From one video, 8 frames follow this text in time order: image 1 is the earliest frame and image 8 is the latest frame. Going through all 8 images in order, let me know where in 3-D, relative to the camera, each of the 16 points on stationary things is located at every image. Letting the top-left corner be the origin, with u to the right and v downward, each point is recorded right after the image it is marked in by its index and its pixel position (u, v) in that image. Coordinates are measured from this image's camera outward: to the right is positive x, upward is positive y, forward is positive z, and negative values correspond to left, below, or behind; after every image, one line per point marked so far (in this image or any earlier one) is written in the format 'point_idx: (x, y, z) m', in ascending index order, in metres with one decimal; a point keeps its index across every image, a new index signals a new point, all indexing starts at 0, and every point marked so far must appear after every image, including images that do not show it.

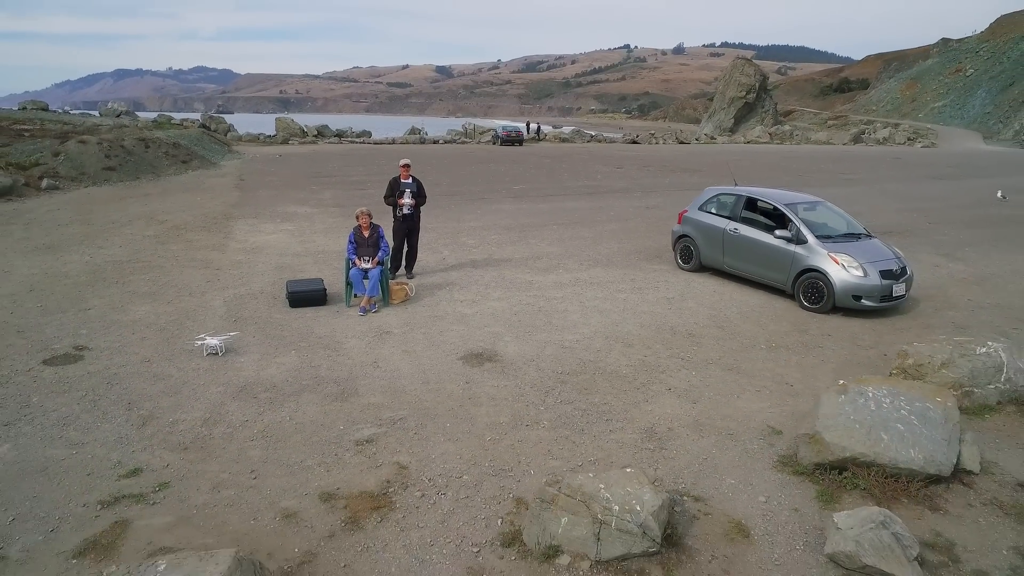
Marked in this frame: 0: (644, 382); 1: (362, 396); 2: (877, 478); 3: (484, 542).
0: (+1.2, -0.8, +5.8) m
1: (-1.2, -0.9, +5.4) m
2: (+2.3, -1.2, +4.1) m
3: (-0.2, -1.4, +3.6) m
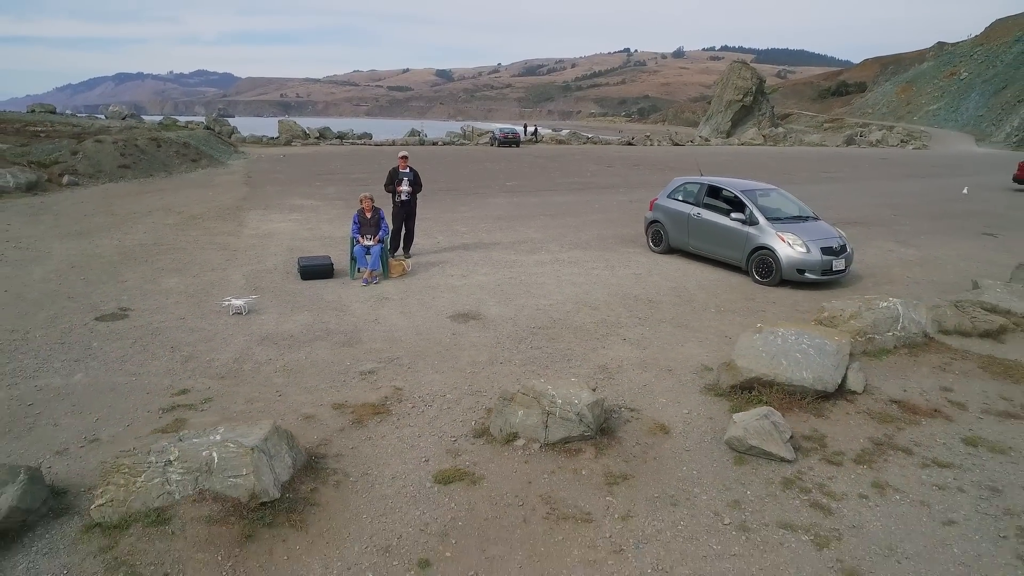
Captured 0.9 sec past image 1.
0: (+0.9, -0.5, +6.8) m
1: (-1.4, -0.5, +6.4) m
2: (+2.1, -0.8, +5.2) m
3: (-0.4, -1.0, +4.6) m
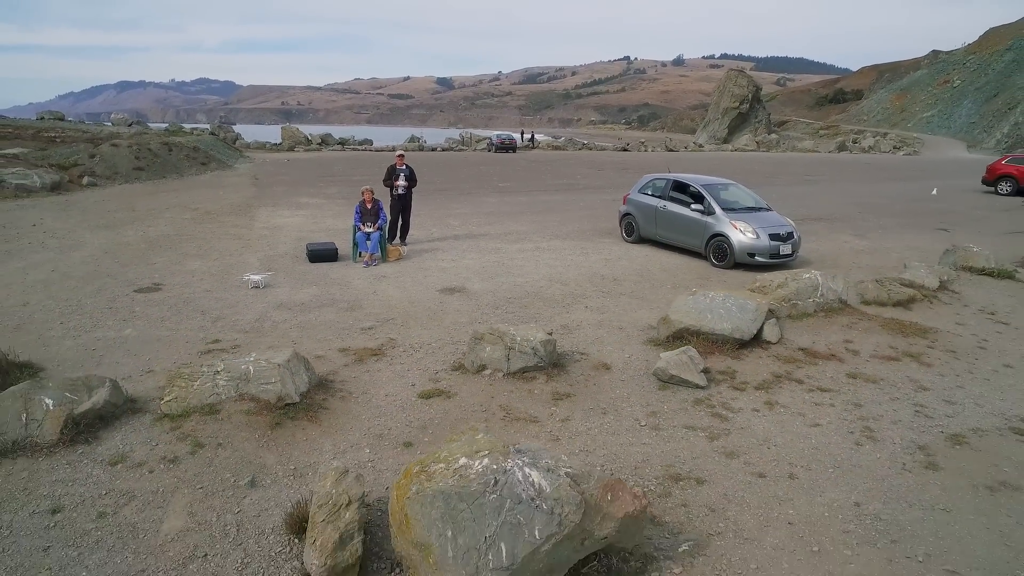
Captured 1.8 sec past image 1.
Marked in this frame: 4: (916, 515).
0: (+0.7, -0.2, +8.0) m
1: (-1.7, -0.2, +7.6) m
2: (+1.8, -0.5, +6.3) m
3: (-0.6, -0.7, +5.8) m
4: (+2.3, -1.3, +3.8) m
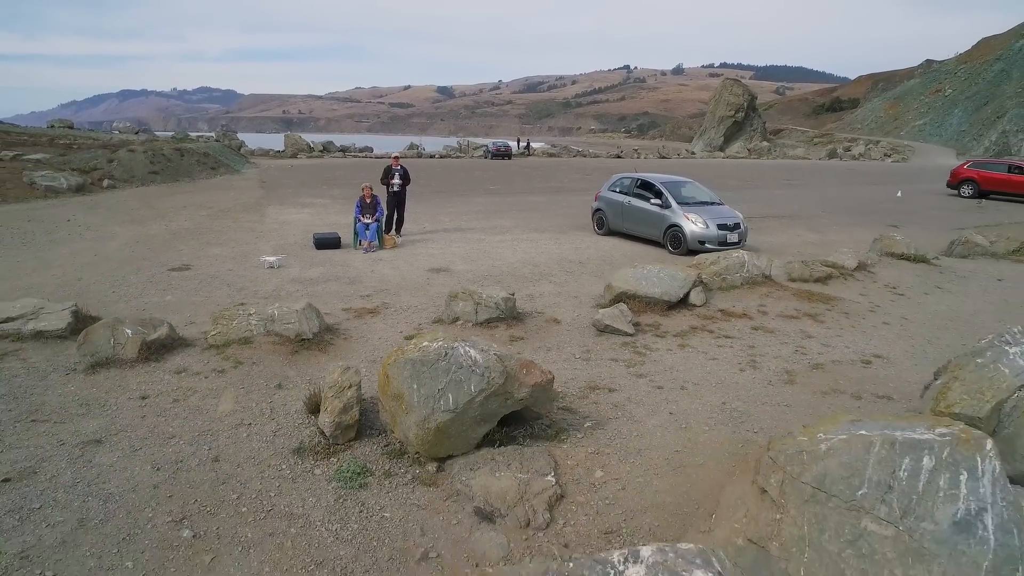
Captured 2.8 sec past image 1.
0: (+0.4, +0.1, +9.4) m
1: (-2.0, +0.1, +9.0) m
2: (+1.5, -0.2, +7.7) m
3: (-1.0, -0.4, +7.2) m
4: (+2.0, -1.0, +5.3) m
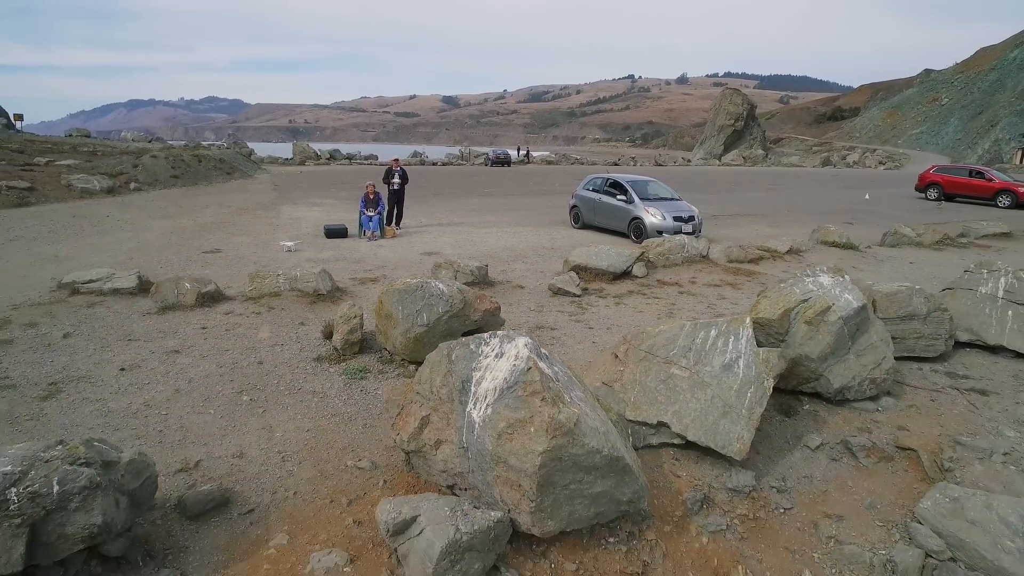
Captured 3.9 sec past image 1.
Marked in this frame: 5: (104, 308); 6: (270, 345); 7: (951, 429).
0: (0.0, +0.5, +11.2) m
1: (-2.4, +0.4, +10.8) m
2: (+1.1, +0.2, +9.5) m
3: (-1.3, 0.0, +9.0) m
4: (+1.6, -0.5, +7.0) m
5: (-4.5, -0.2, +7.4) m
6: (-2.4, -0.6, +6.4) m
7: (+3.4, -1.1, +5.2) m
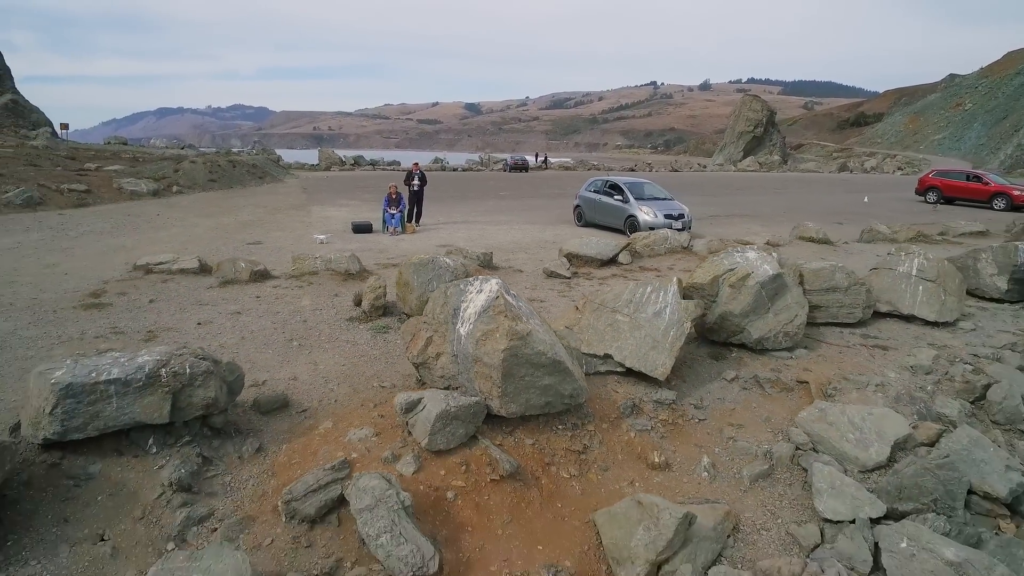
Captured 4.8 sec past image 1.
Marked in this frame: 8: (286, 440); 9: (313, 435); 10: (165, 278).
0: (+0.1, +0.7, +12.7) m
1: (-2.3, +0.7, +12.4) m
2: (+1.1, +0.4, +11.0) m
3: (-1.3, +0.3, +10.6) m
4: (+1.6, -0.3, +8.5) m
5: (-4.6, +0.1, +9.0) m
6: (-2.4, -0.3, +8.0) m
7: (+3.3, -0.8, +6.6) m
8: (-1.7, -1.2, +5.1) m
9: (-1.5, -1.1, +5.1) m
10: (-5.0, +0.2, +9.4) m
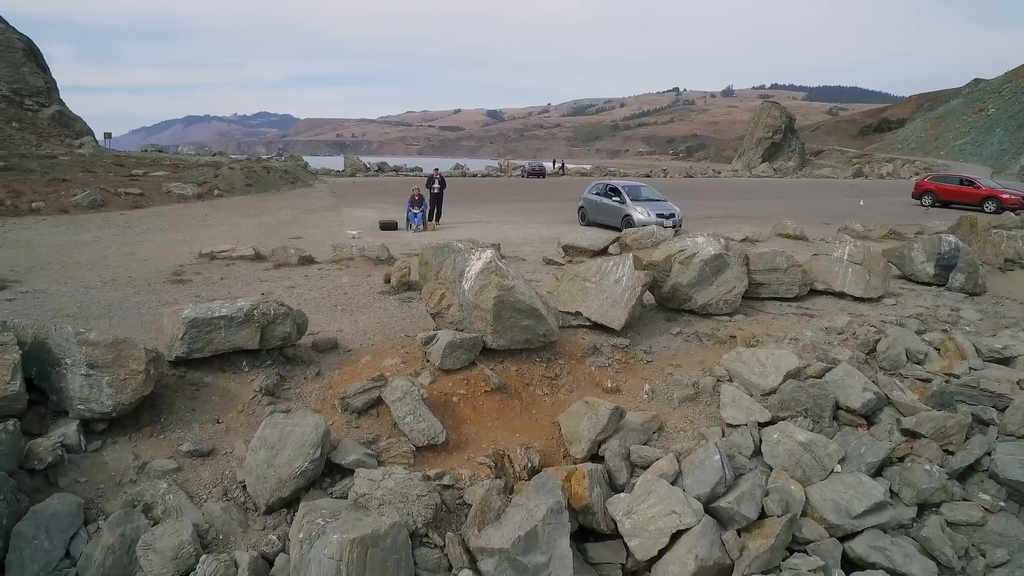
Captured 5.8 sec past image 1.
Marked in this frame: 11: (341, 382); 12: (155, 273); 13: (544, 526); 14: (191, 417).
0: (+0.2, +1.0, +14.6) m
1: (-2.1, +0.9, +14.4) m
2: (+1.2, +0.7, +12.8) m
3: (-1.2, +0.6, +12.5) m
4: (+1.6, 0.0, +10.3) m
5: (-4.6, +0.4, +11.0) m
6: (-2.4, 0.0, +10.0) m
7: (+3.3, -0.5, +8.3) m
8: (-1.8, -0.8, +7.0) m
9: (-1.6, -0.8, +7.0) m
10: (-4.9, +0.4, +11.4) m
11: (-1.7, -0.9, +6.6) m
12: (-5.7, +0.2, +10.6) m
13: (+0.2, -1.6, +4.6) m
14: (-2.9, -1.2, +5.9) m
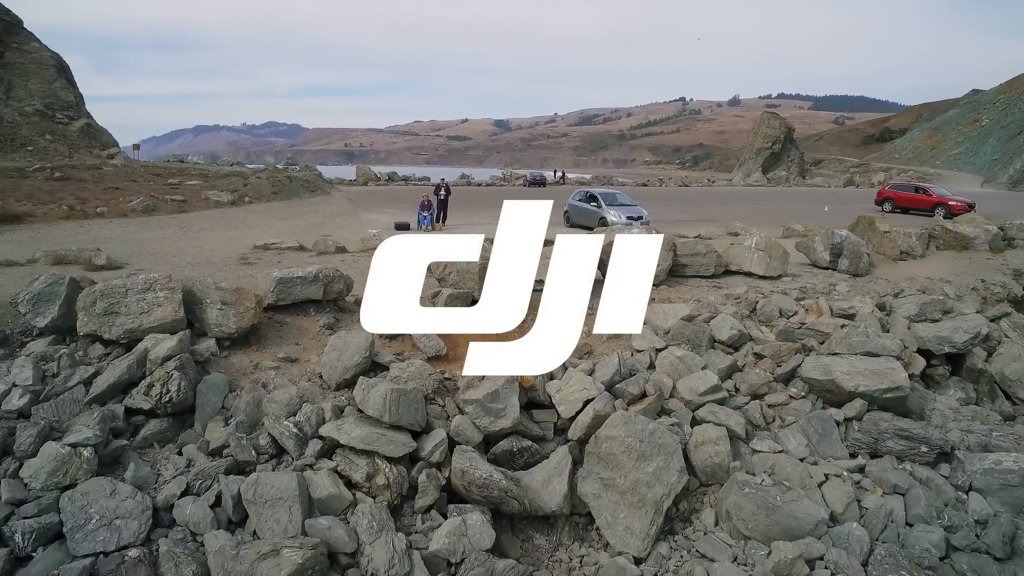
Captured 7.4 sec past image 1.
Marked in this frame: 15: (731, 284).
0: (0.0, +1.3, +17.7) m
1: (-2.3, +1.3, +17.5) m
2: (+1.0, +1.0, +15.9) m
3: (-1.5, +0.9, +15.6) m
4: (+1.3, +0.4, +13.4) m
5: (-4.8, +0.7, +14.2) m
6: (-2.7, +0.4, +13.1) m
7: (+3.0, -0.1, +11.4) m
8: (-2.1, -0.4, +10.1) m
9: (-1.9, -0.4, +10.1) m
10: (-5.1, +0.8, +14.6) m
11: (-2.0, -0.5, +9.8) m
12: (-6.0, +0.6, +13.9) m
13: (-0.1, -1.2, +7.7) m
14: (-3.2, -0.7, +9.1) m
15: (+4.1, +0.1, +12.3) m
